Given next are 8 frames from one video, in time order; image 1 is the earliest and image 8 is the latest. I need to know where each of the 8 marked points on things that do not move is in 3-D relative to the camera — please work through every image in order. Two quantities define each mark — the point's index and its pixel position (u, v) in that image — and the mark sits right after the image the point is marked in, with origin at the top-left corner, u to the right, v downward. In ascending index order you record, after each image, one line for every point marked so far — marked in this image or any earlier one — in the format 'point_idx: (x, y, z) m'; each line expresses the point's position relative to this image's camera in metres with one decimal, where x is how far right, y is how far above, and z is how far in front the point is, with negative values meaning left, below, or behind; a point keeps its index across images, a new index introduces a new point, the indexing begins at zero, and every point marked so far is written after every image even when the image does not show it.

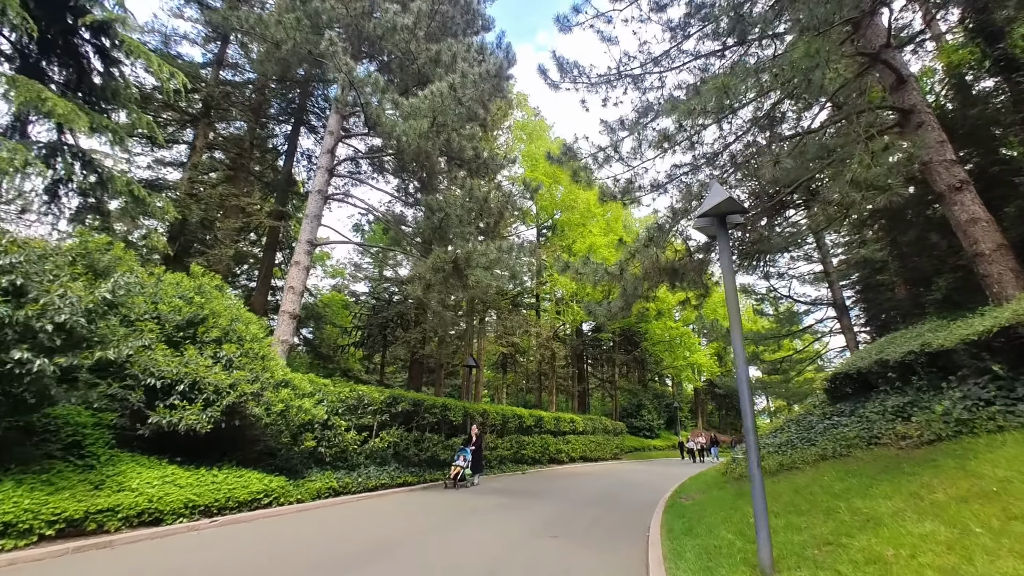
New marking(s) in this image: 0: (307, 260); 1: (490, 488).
0: (-5.0, +0.7, +11.7) m
1: (-0.6, -5.2, +12.5) m
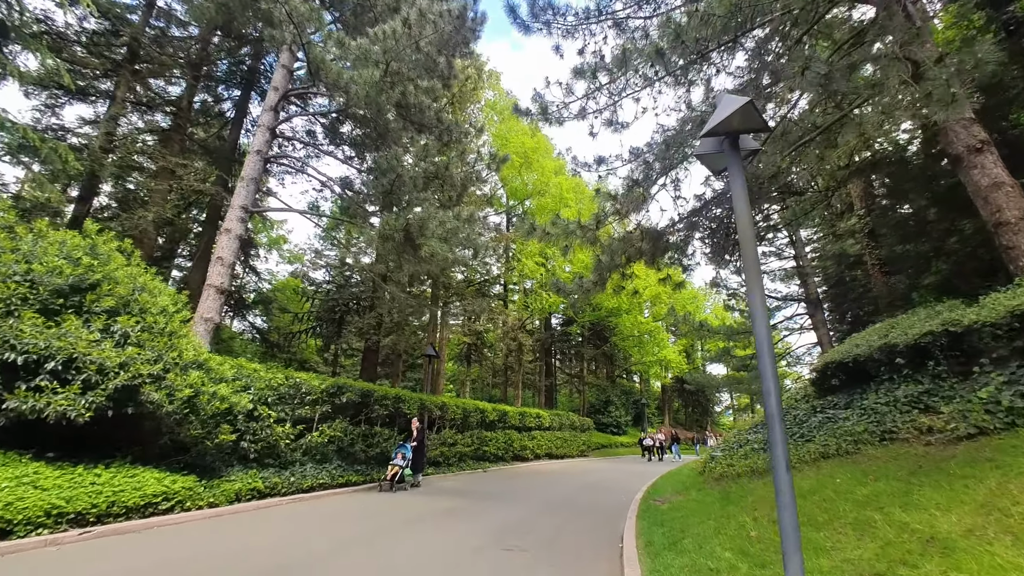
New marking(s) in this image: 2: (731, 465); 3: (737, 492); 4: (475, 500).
0: (-5.8, +1.3, +10.3) m
1: (-1.6, -4.7, +11.4) m
2: (+3.5, -2.8, +7.7) m
3: (+2.8, -2.5, +6.1) m
4: (-0.8, -4.6, +10.5) m
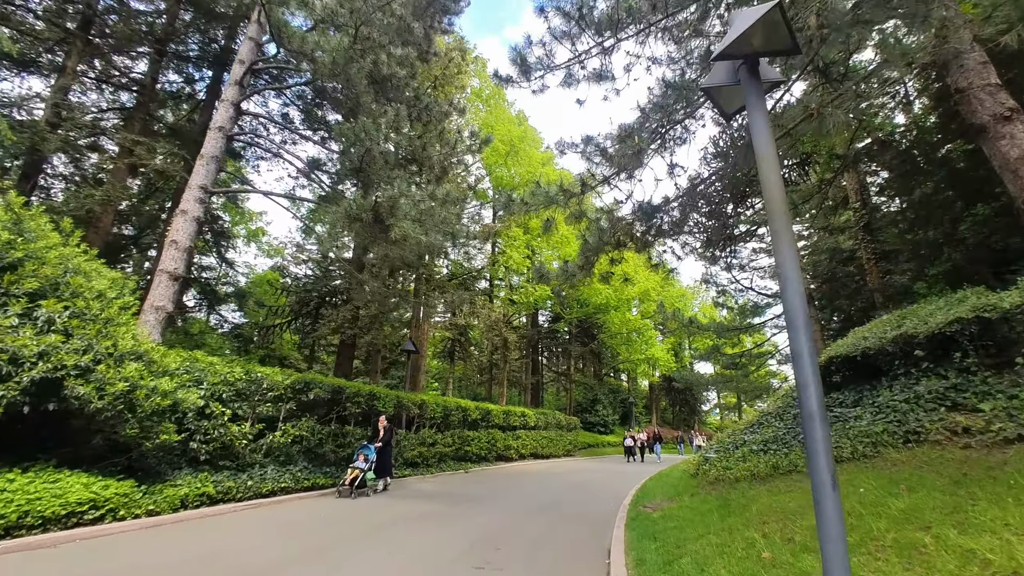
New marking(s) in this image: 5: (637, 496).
0: (-6.1, +1.5, +9.4) m
1: (-2.1, -4.5, +10.7) m
2: (+3.1, -2.6, +7.1) m
3: (+2.5, -2.4, +5.4) m
4: (-1.2, -4.4, +9.8) m
5: (+2.1, -3.6, +8.1) m
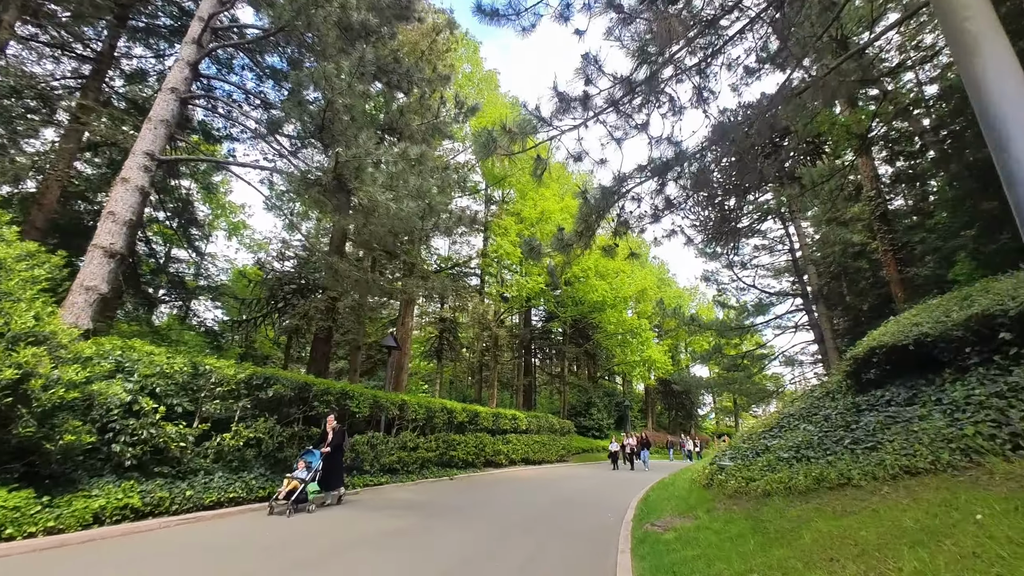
0: (-6.3, +1.8, +8.3) m
1: (-2.3, -4.2, +9.5) m
2: (+2.9, -2.4, +6.0) m
3: (+2.4, -2.1, +4.4) m
4: (-1.5, -4.1, +8.7) m
5: (+1.8, -3.3, +7.1) m
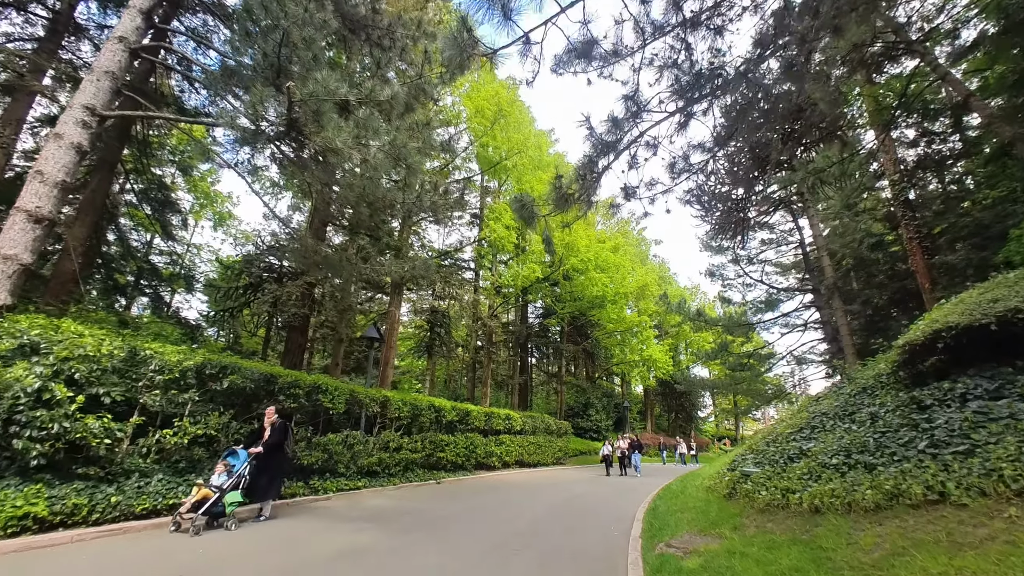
0: (-6.4, +2.2, +7.2) m
1: (-2.5, -3.9, +8.5) m
2: (+2.8, -2.1, +4.9) m
3: (+2.2, -1.8, +3.3) m
4: (-1.6, -3.7, +7.6) m
5: (+1.7, -3.0, +6.0) m
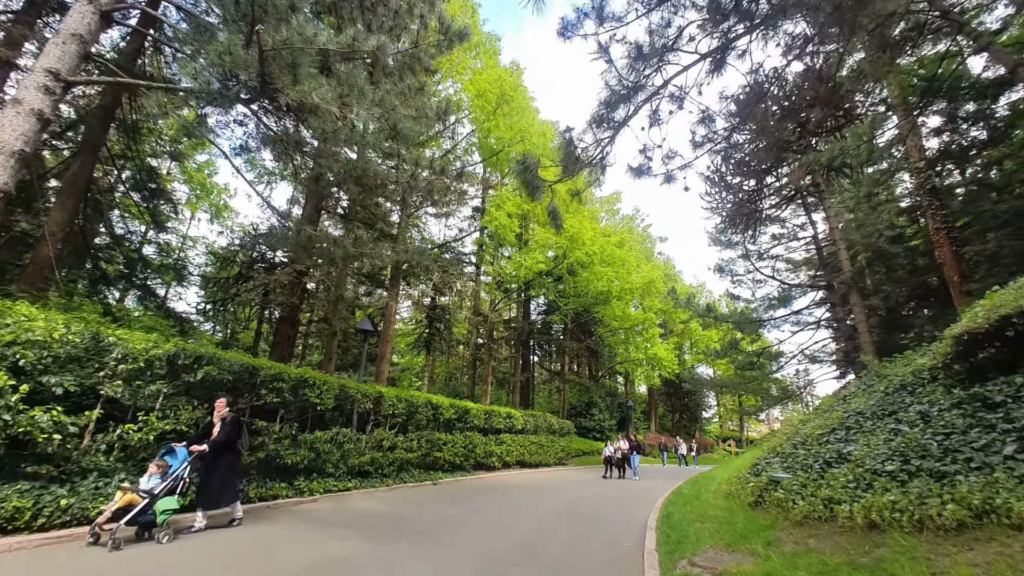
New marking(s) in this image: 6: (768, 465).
0: (-6.4, +2.5, +6.6) m
1: (-2.5, -3.6, +7.8) m
2: (+2.8, -1.9, +4.3) m
3: (+2.2, -1.6, +2.7) m
4: (-1.6, -3.5, +7.0) m
5: (+1.6, -2.8, +5.4) m
6: (+3.4, -2.3, +6.4) m
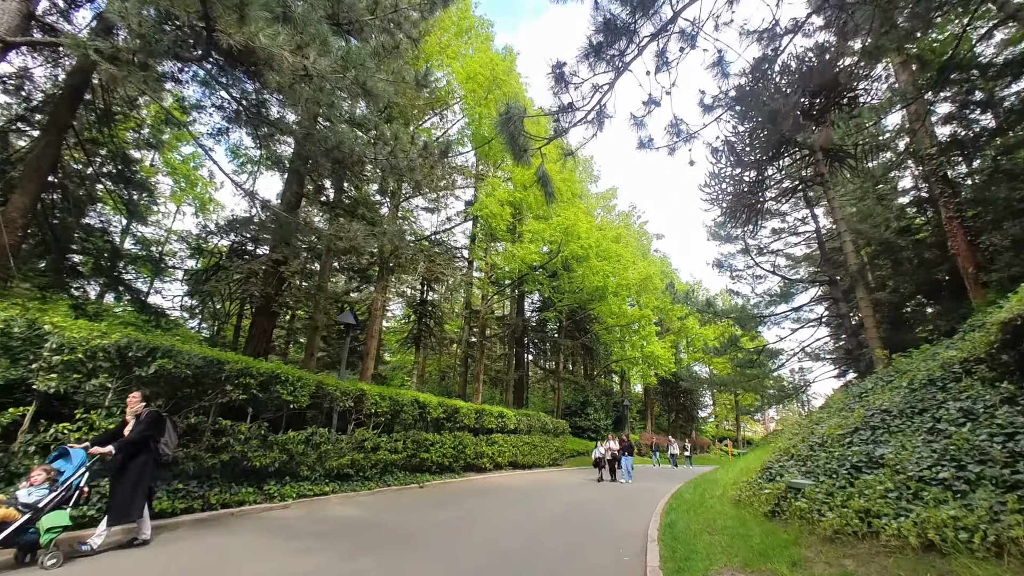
0: (-6.5, +2.7, +5.9) m
1: (-2.7, -3.5, +7.2) m
2: (+2.6, -1.7, +3.7) m
3: (+2.1, -1.4, +2.1) m
4: (-1.8, -3.3, +6.3) m
5: (+1.5, -2.6, +4.7) m
6: (+3.2, -2.1, +5.8) m
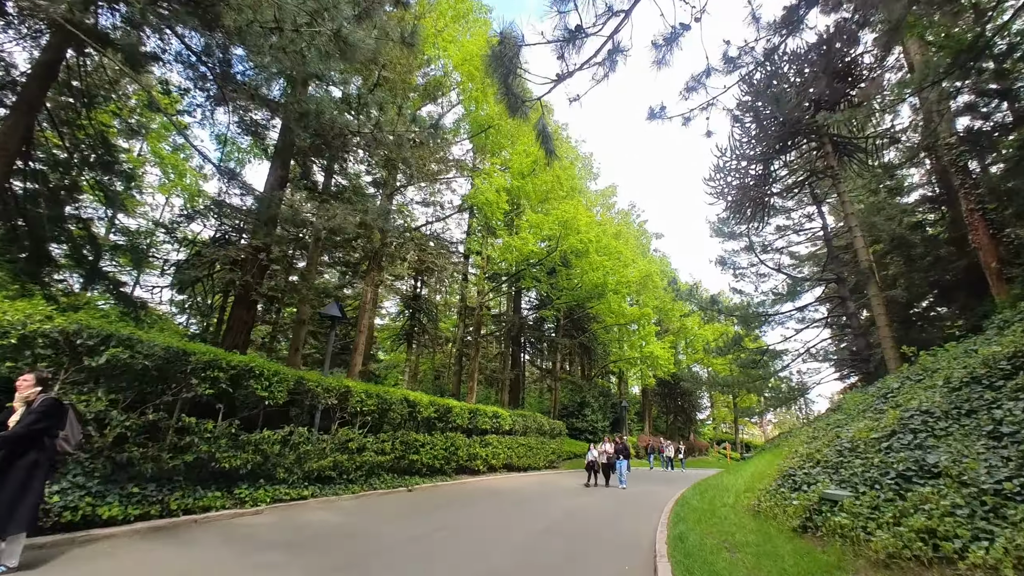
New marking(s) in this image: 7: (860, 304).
0: (-6.6, +2.9, +5.3) m
1: (-2.8, -3.2, +6.5) m
2: (+2.6, -1.5, +3.1) m
3: (+2.0, -1.2, +1.4) m
4: (-1.9, -3.1, +5.7) m
5: (+1.4, -2.4, +4.1) m
6: (+3.1, -2.0, +5.2) m
7: (+11.5, -0.5, +16.1) m
